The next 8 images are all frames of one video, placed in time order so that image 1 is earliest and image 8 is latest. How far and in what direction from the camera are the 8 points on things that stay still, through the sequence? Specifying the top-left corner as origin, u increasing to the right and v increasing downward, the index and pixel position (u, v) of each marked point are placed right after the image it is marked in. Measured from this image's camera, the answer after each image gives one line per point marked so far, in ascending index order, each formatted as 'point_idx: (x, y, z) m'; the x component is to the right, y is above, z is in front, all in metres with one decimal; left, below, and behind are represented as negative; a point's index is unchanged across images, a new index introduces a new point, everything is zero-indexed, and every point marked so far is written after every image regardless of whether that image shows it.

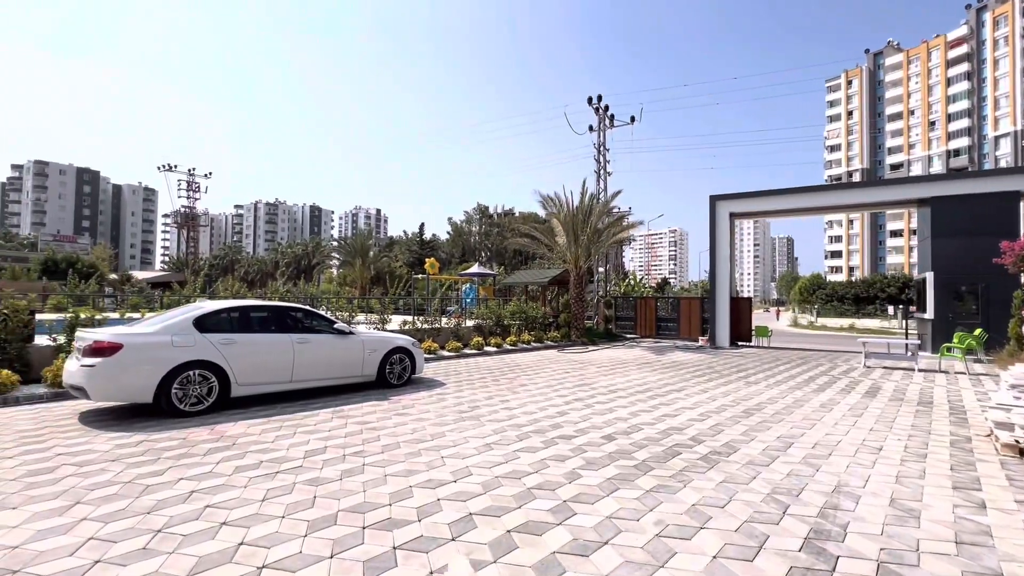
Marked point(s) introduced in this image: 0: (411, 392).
0: (-1.9, -1.9, +8.8) m
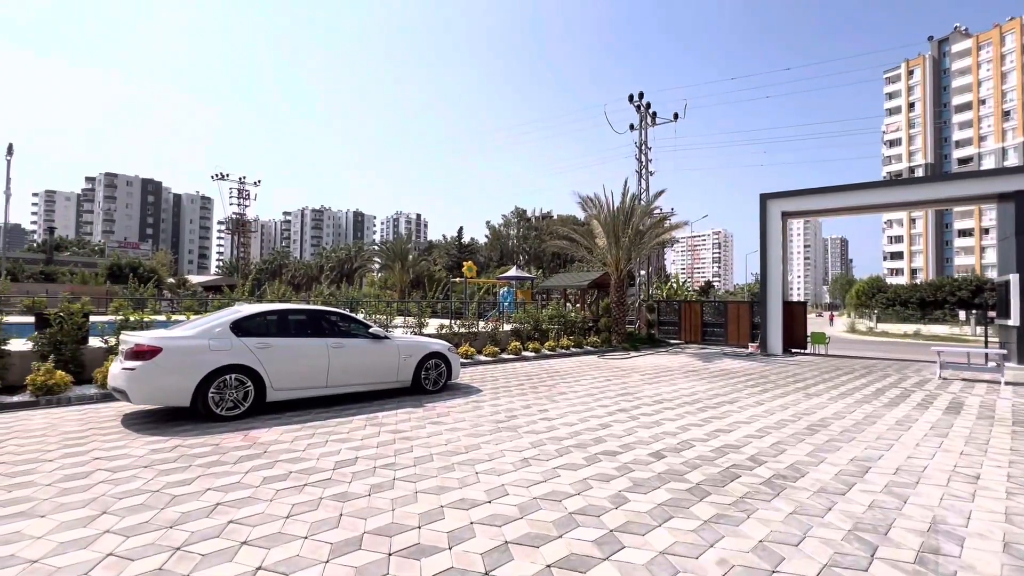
0: (-1.2, -2.0, +8.6) m
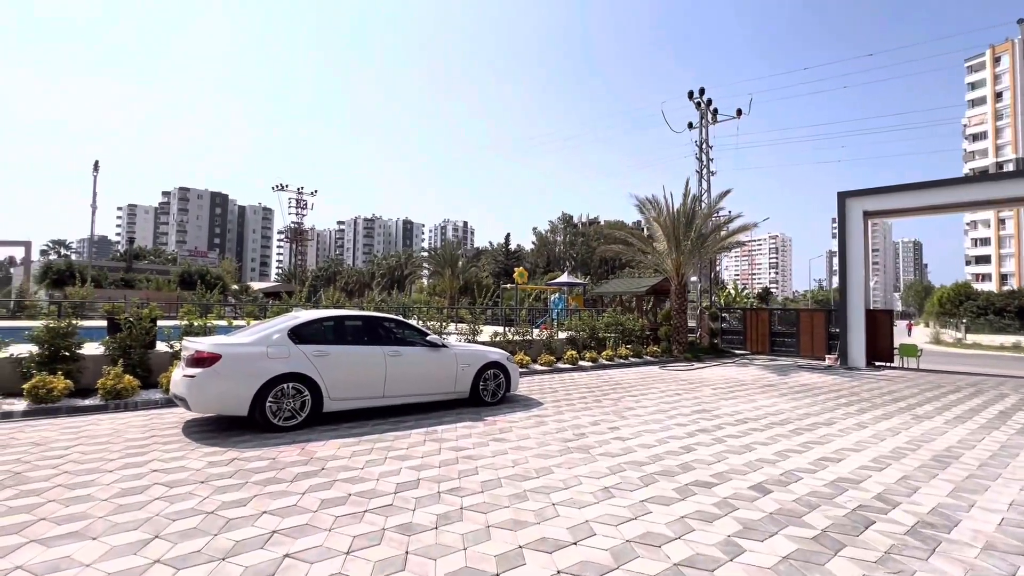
0: (-0.1, -2.1, +8.1) m
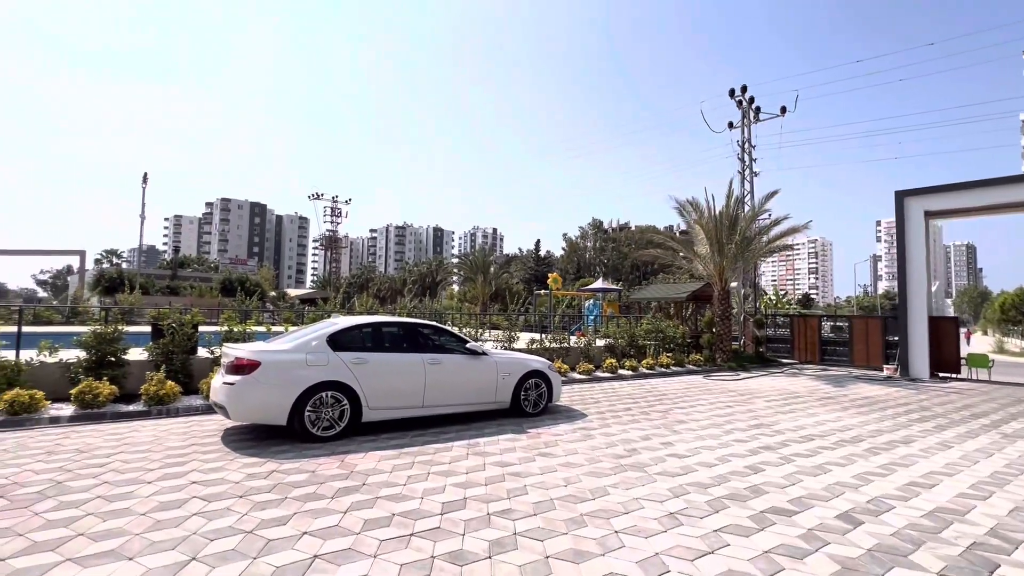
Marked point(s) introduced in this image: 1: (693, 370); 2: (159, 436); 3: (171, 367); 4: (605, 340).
0: (+0.6, -2.2, +7.7) m
1: (+5.8, -2.6, +15.2) m
2: (-4.7, -2.0, +6.3) m
3: (-6.1, -1.4, +8.5) m
4: (+3.0, -1.7, +15.1) m
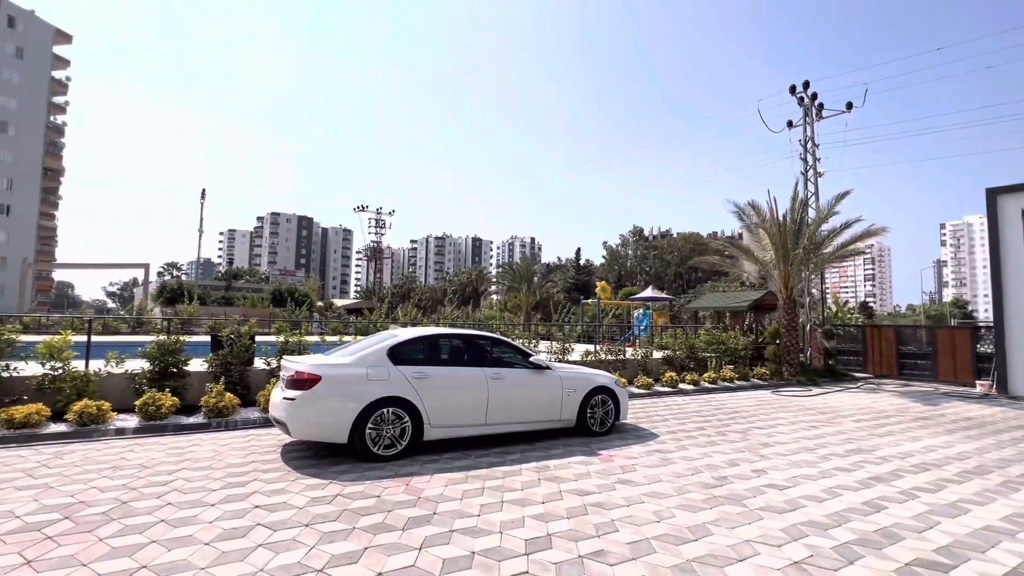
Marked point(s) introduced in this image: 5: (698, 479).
0: (+1.6, -2.3, +7.1) m
1: (+7.4, -2.9, +14.2) m
2: (-3.8, -2.1, +6.1) m
3: (-5.1, -1.6, +8.5) m
4: (+4.6, -2.0, +14.3) m
5: (+2.2, -2.2, +5.5) m
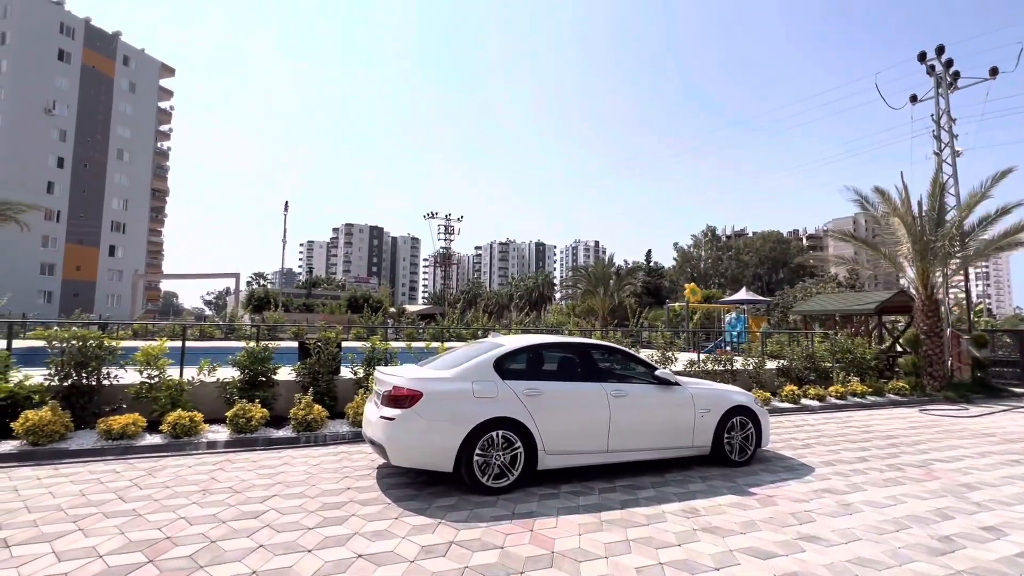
0: (+3.1, -2.3, +5.8) m
1: (+9.8, -2.9, +12.0) m
2: (-2.3, -2.2, +5.5) m
3: (-3.3, -1.7, +8.0) m
4: (+7.0, -2.0, +12.6) m
5: (+3.5, -2.2, +4.1) m
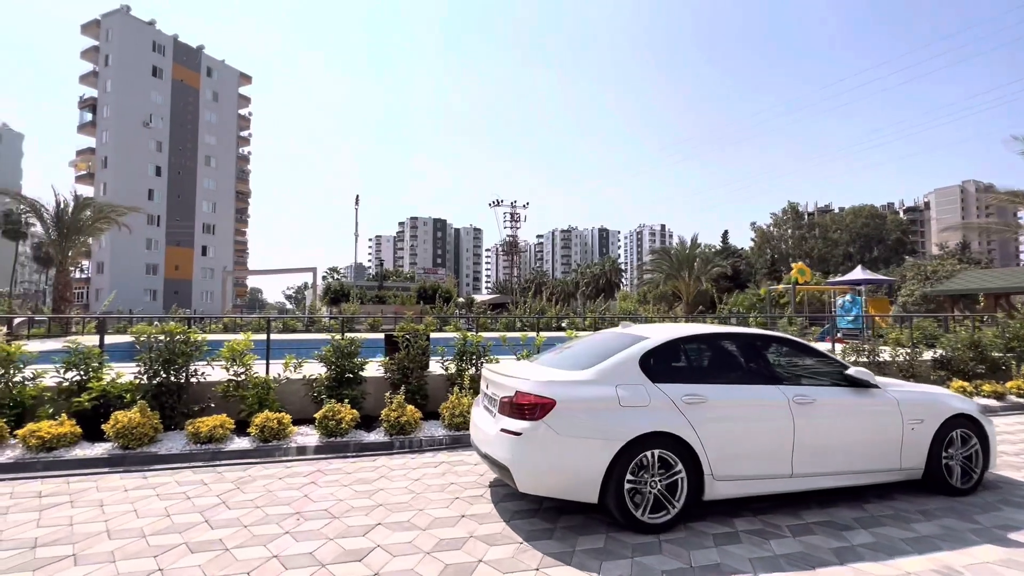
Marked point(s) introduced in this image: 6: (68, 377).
0: (+4.5, -2.0, +4.2) m
1: (+12.0, -2.3, +9.5) m
2: (-1.0, -2.0, +4.7) m
3: (-1.6, -1.5, +7.2) m
4: (+9.2, -1.4, +10.4) m
5: (+4.6, -1.9, +2.5) m
6: (-5.9, -1.2, +6.3) m
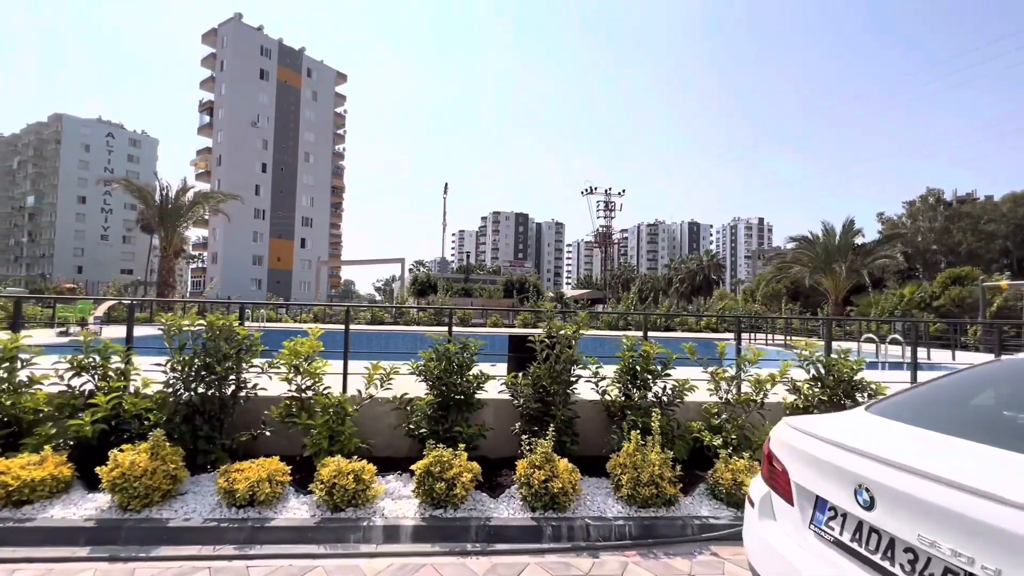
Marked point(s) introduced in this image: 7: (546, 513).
0: (+5.9, -1.9, +0.5) m
1: (+14.1, -2.3, +4.6) m
2: (+0.6, -1.8, +1.9) m
3: (+0.4, -1.3, +4.6) m
4: (+11.6, -1.4, +5.9) m
5: (+5.7, -1.8, -1.1) m
6: (-4.1, -0.9, +4.4) m
7: (+0.3, -1.8, +3.8) m
